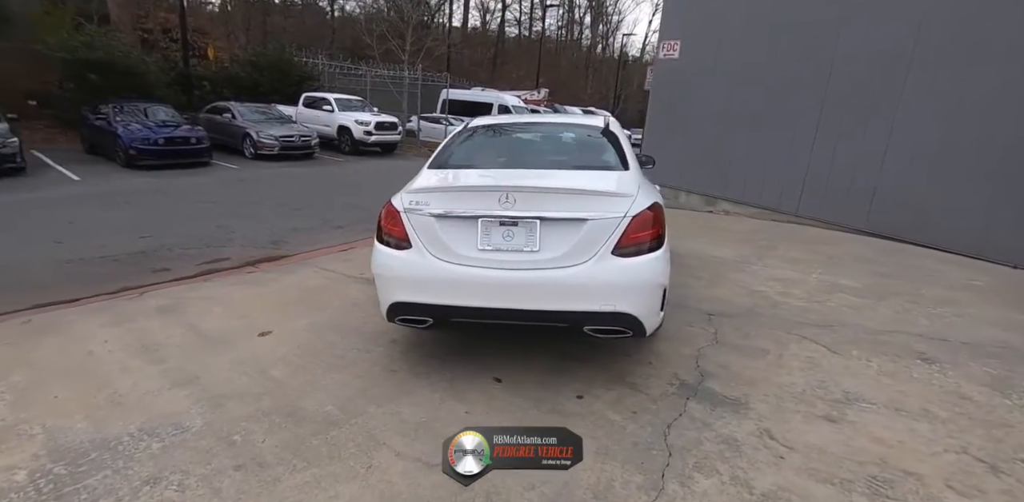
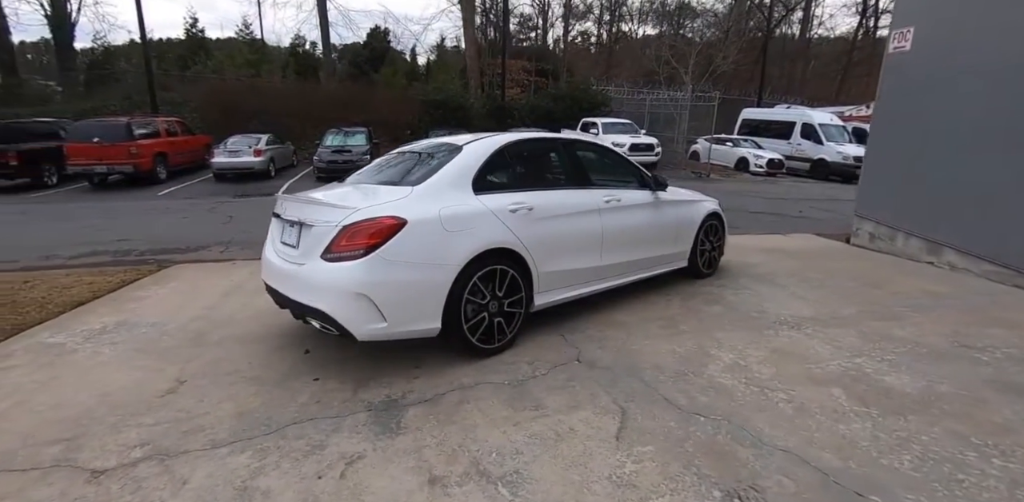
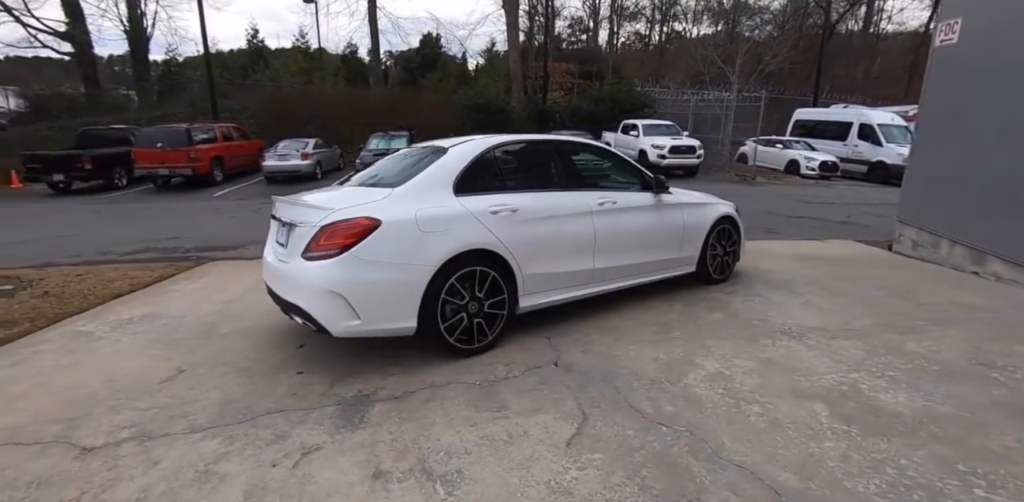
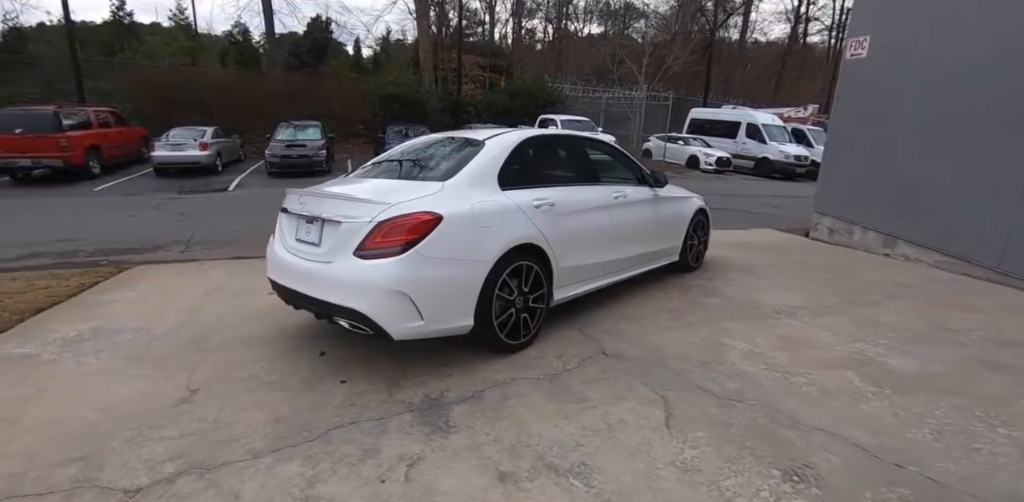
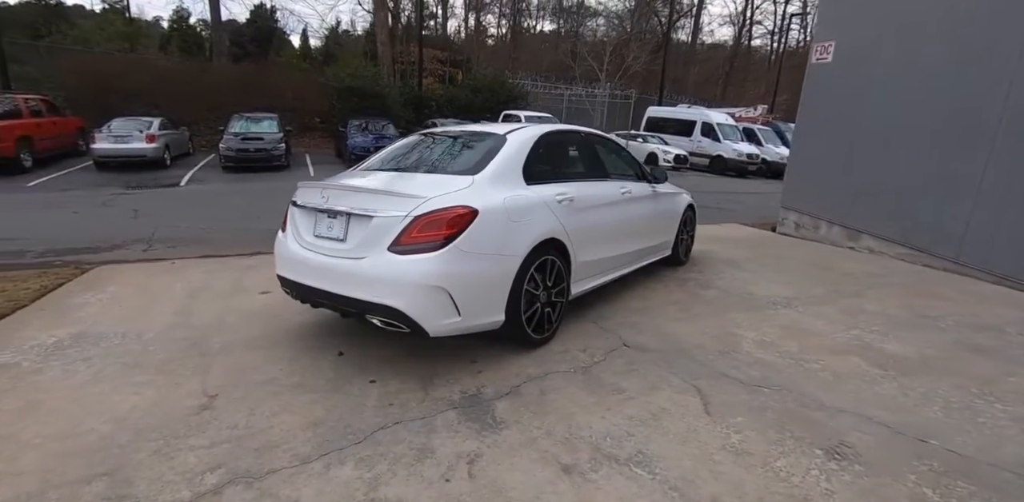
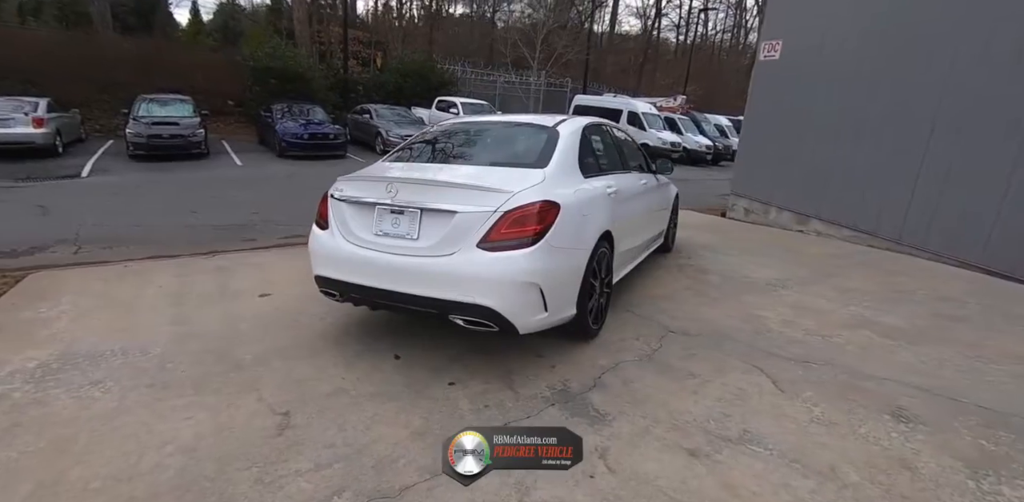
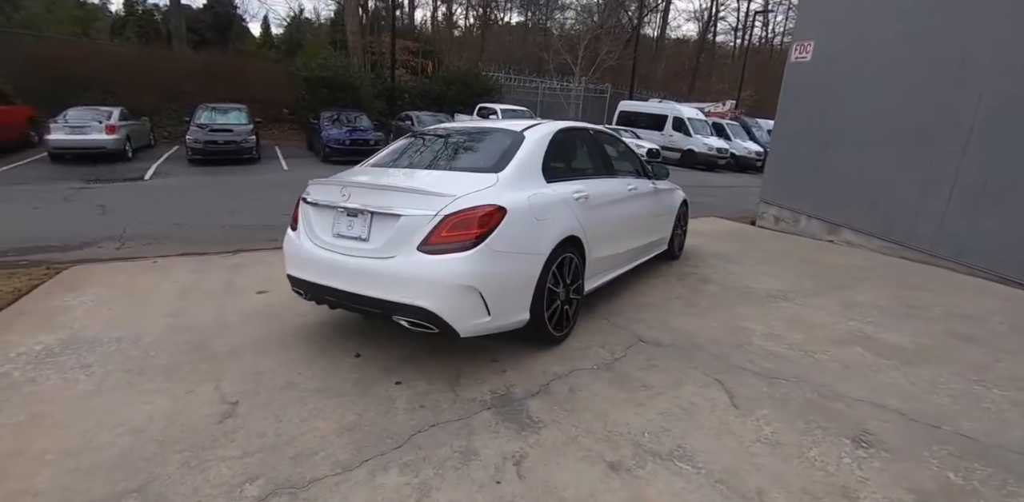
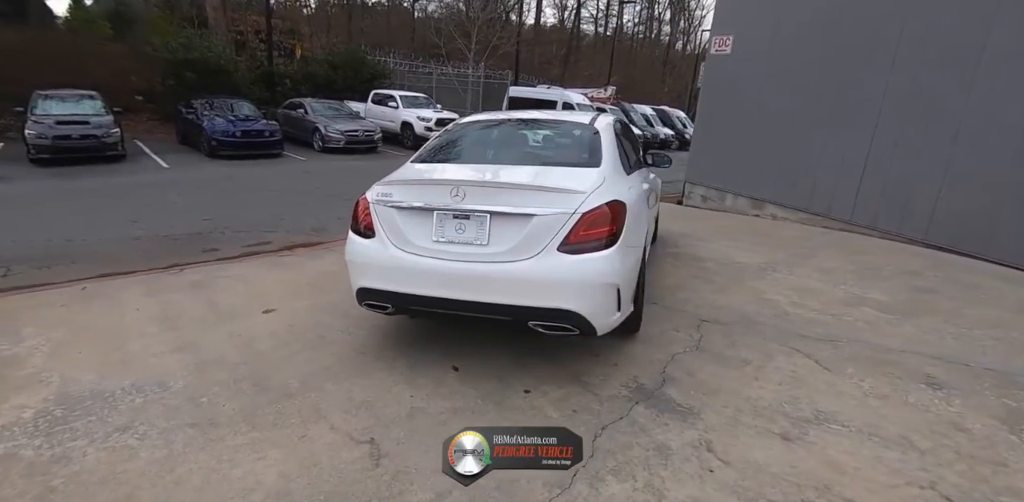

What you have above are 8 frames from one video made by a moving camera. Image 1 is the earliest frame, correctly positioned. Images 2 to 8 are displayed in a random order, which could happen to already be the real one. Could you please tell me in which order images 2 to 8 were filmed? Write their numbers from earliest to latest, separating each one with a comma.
8, 6, 7, 5, 4, 2, 3
